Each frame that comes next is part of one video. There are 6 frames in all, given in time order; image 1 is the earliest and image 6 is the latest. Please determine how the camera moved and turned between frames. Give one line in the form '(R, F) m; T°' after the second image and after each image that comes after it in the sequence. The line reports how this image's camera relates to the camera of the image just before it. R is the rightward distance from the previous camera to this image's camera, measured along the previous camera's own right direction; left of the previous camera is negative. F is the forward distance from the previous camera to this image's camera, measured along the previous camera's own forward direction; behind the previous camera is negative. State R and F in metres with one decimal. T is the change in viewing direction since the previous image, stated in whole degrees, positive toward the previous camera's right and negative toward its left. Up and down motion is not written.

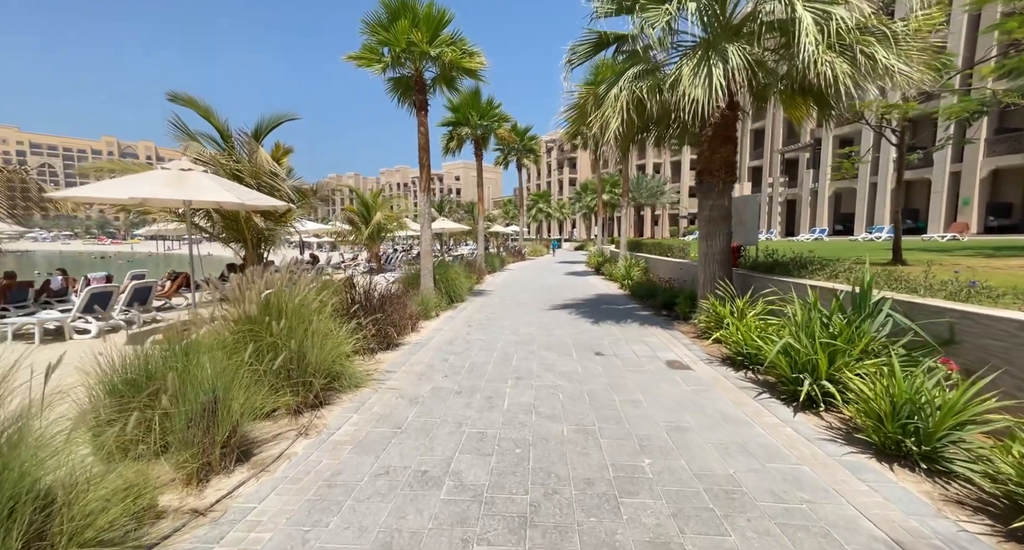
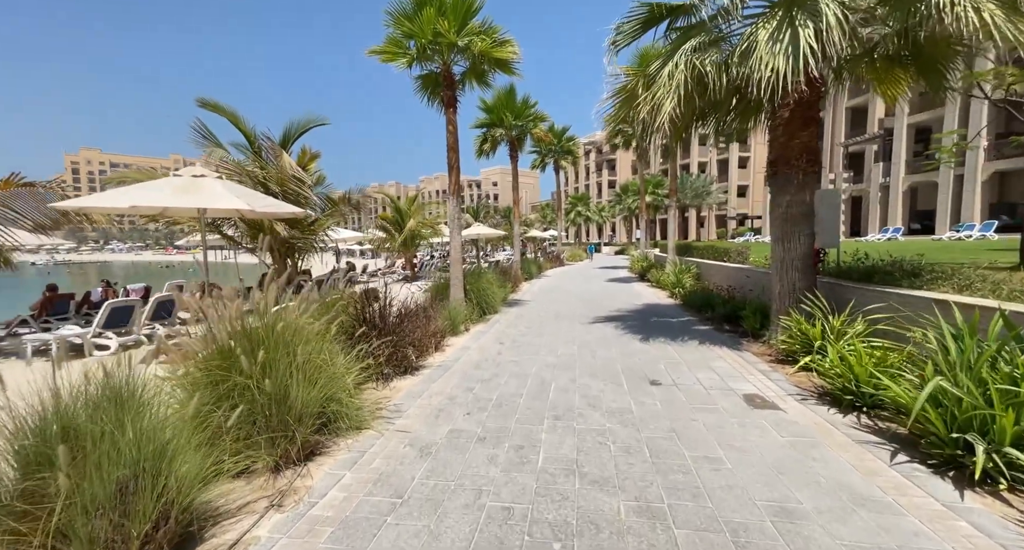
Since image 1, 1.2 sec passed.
(0.0, +1.0) m; -5°
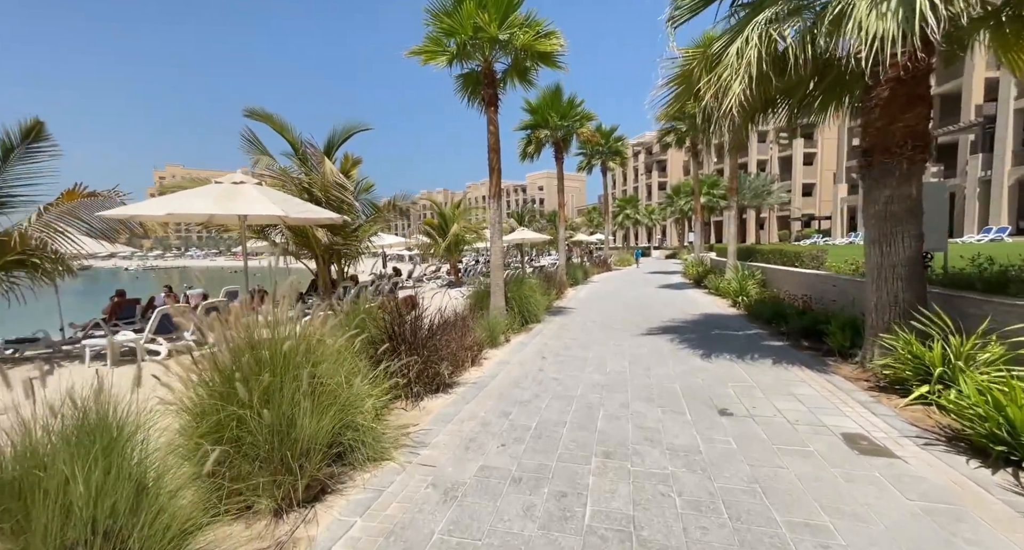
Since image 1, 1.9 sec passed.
(0.0, +0.6) m; -6°
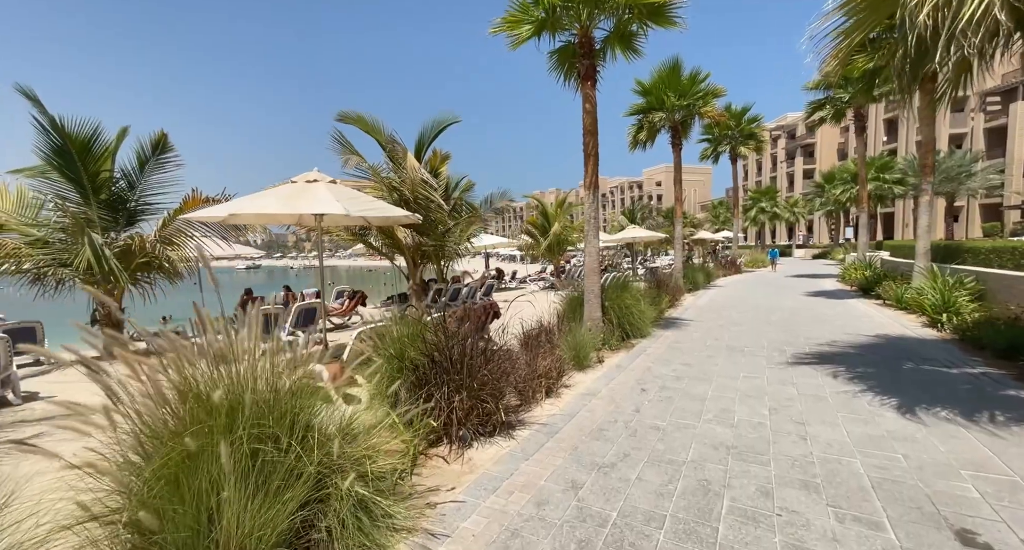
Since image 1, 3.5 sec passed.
(+0.3, +1.4) m; -14°
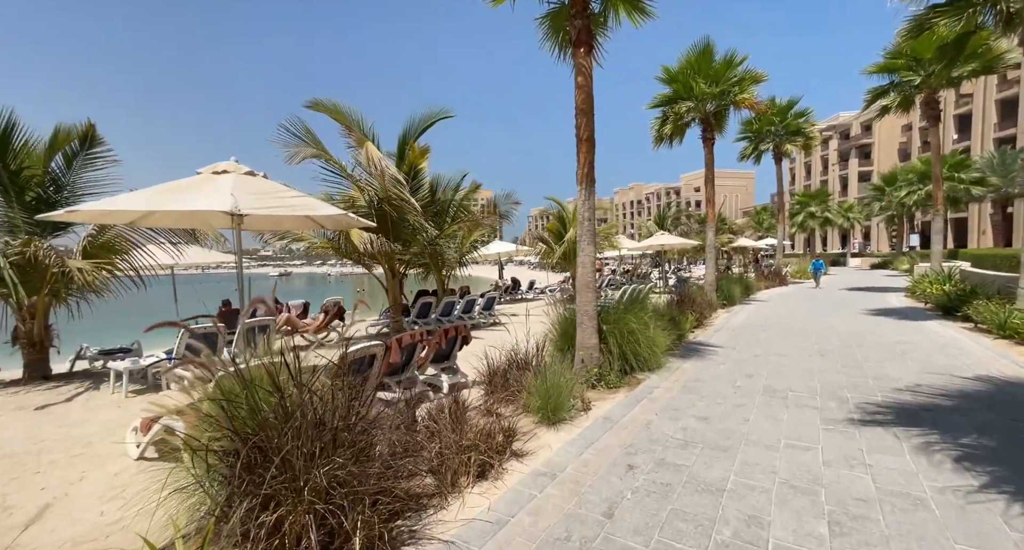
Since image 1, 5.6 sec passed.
(+0.8, +1.6) m; -4°
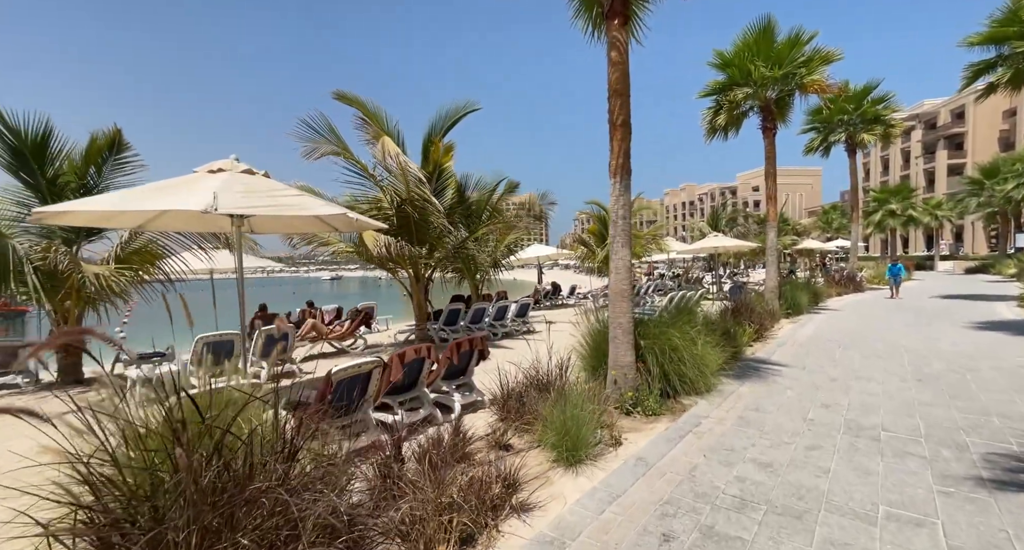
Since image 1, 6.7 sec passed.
(+0.3, +0.8) m; -6°
